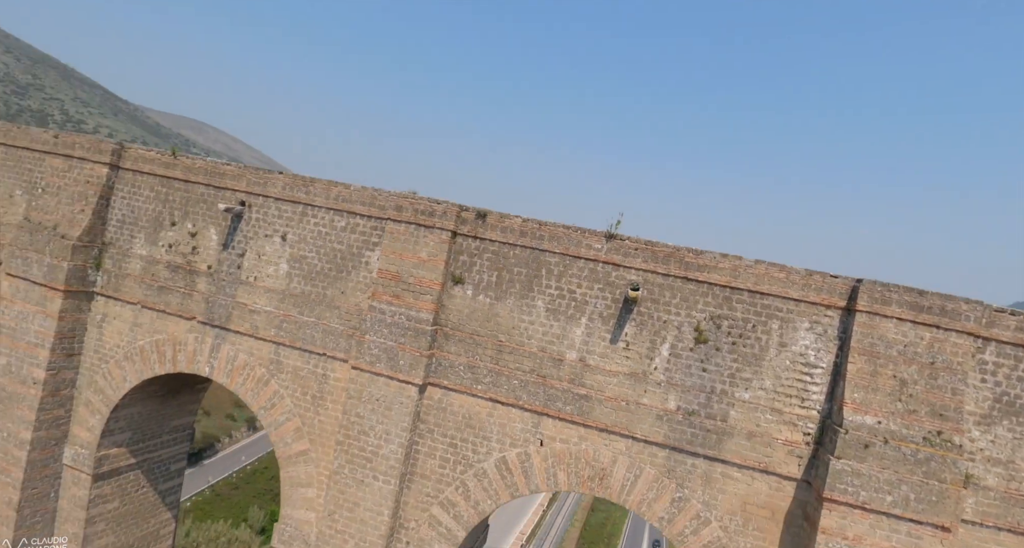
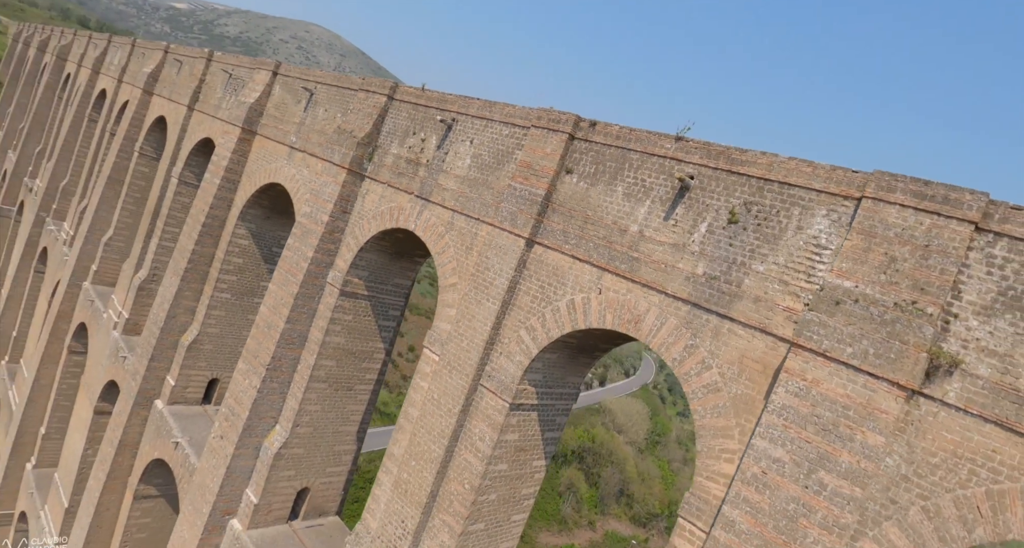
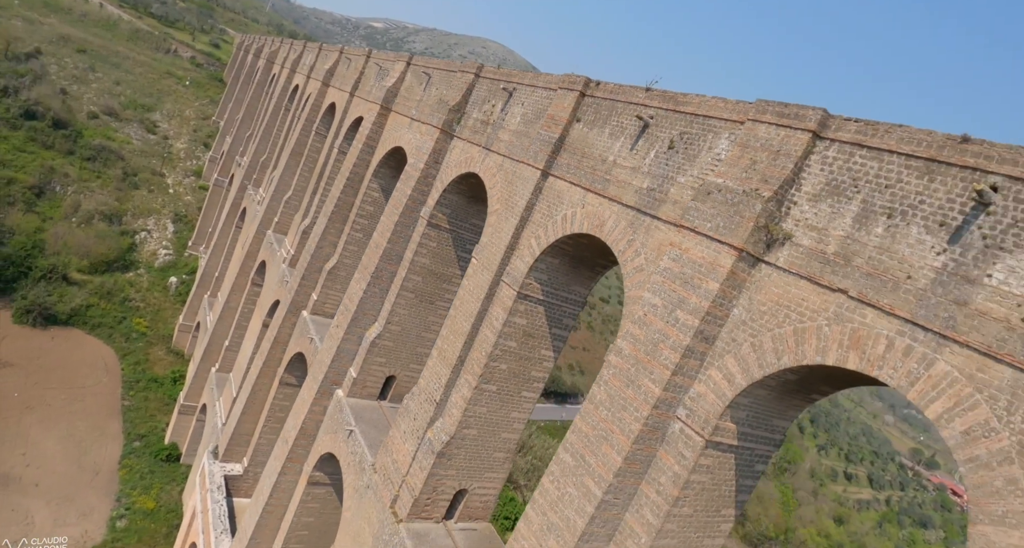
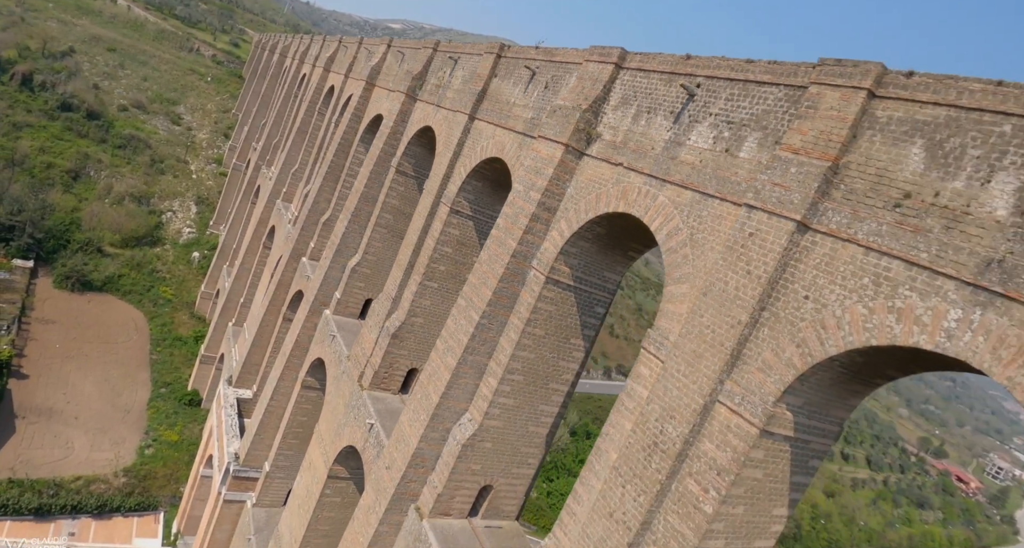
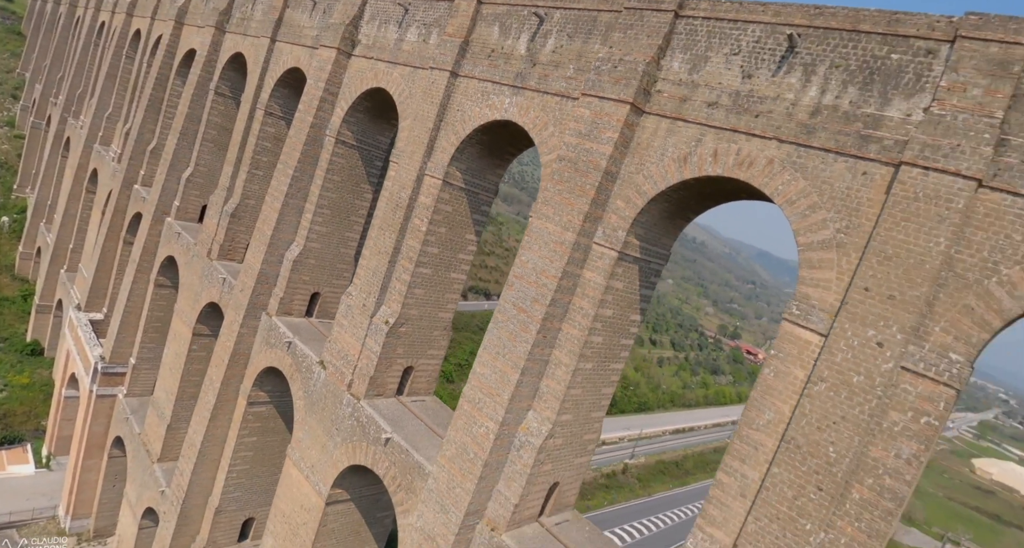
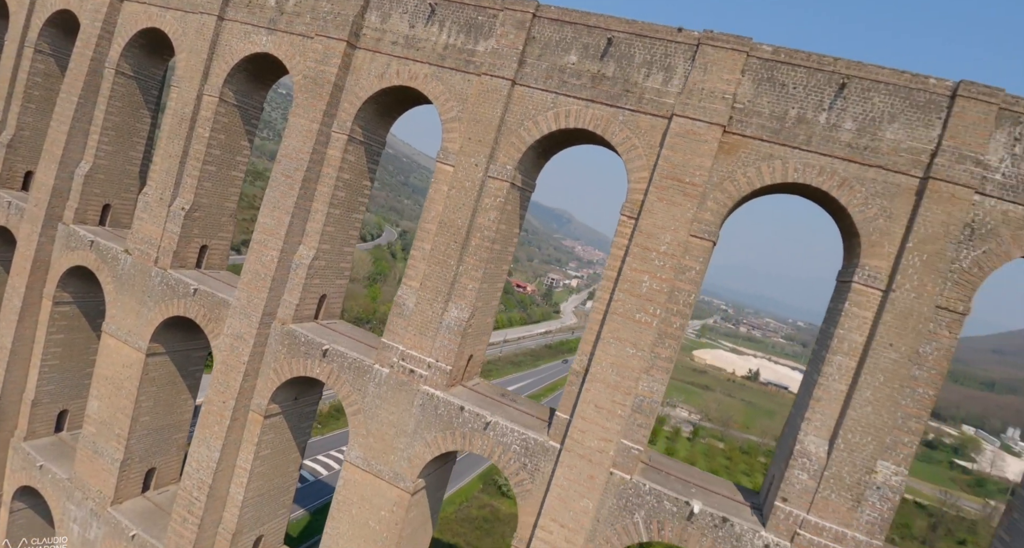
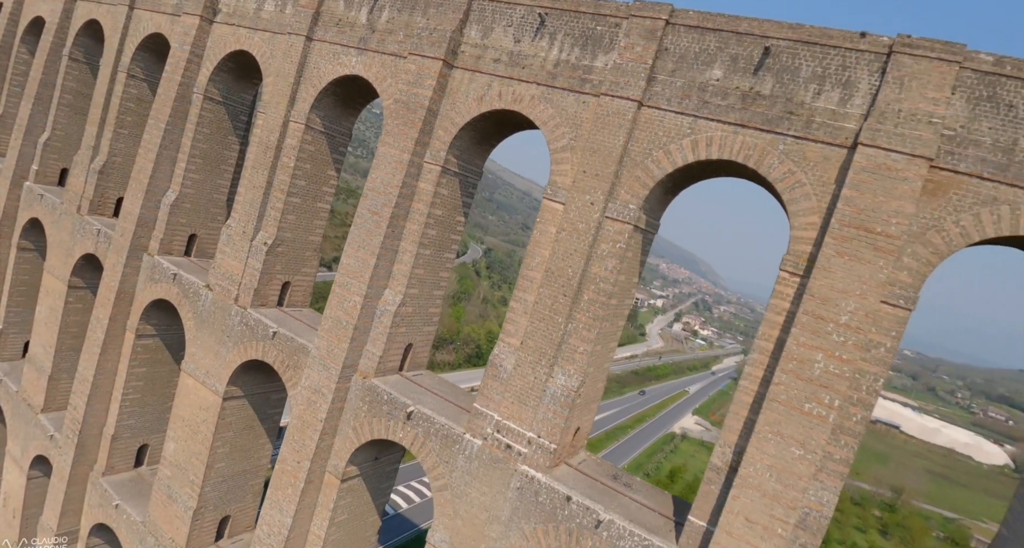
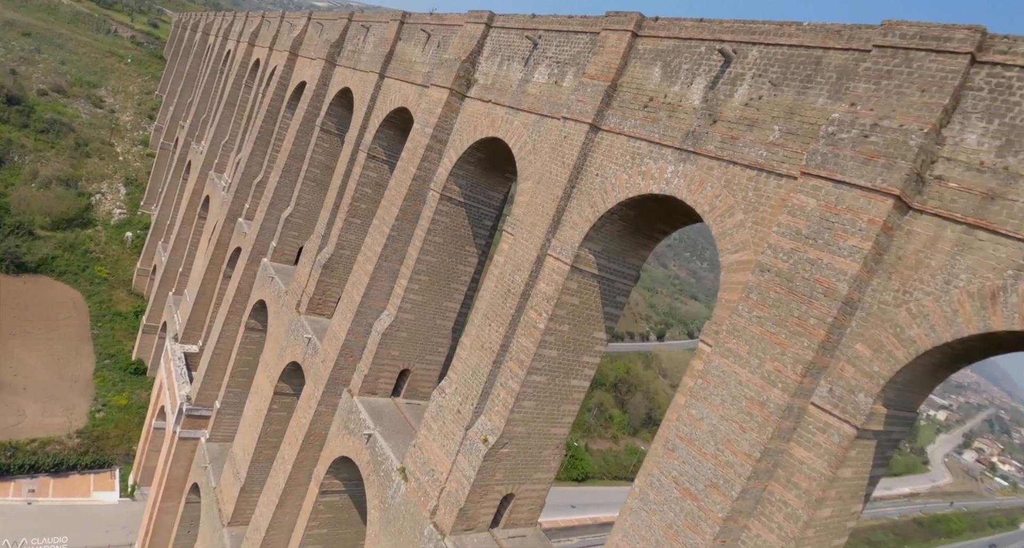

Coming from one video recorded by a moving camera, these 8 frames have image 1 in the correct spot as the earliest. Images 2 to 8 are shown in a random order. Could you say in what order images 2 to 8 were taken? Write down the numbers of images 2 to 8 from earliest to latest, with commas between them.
2, 3, 4, 8, 5, 7, 6
